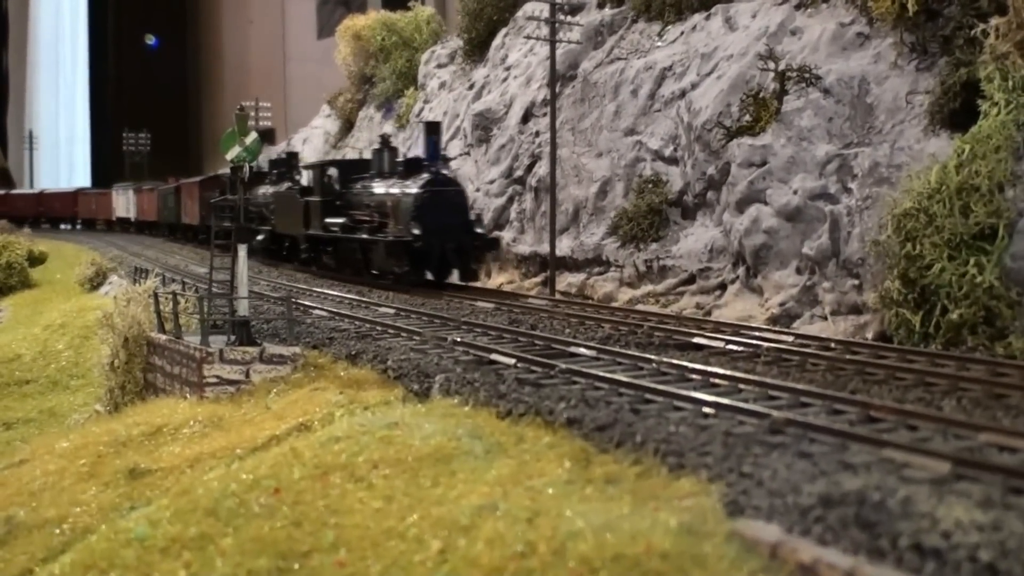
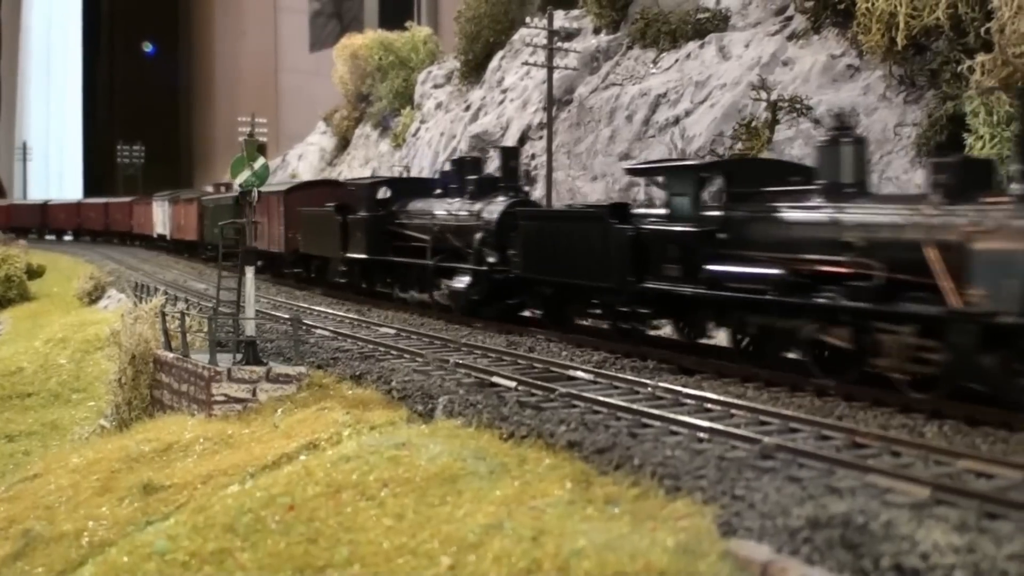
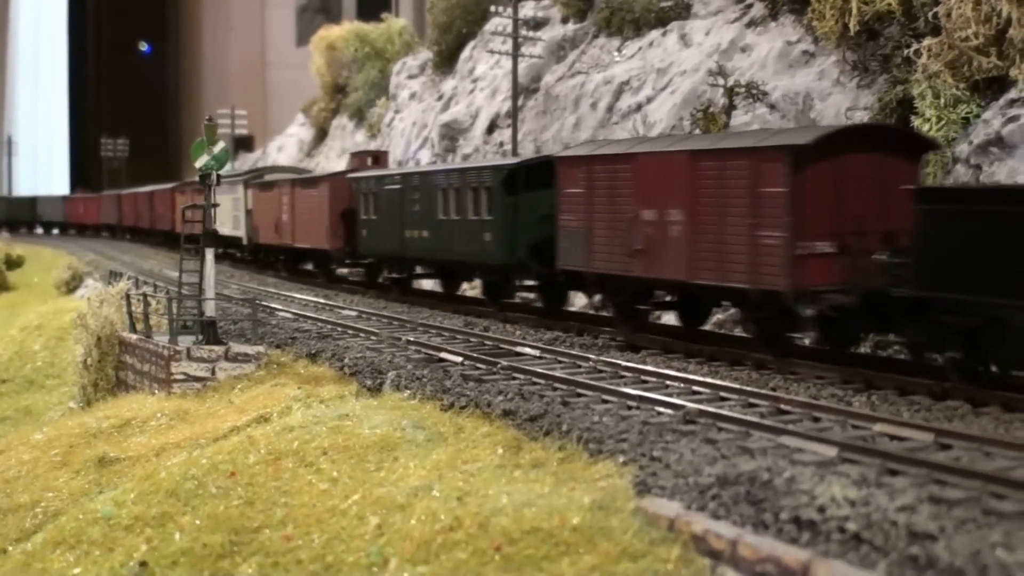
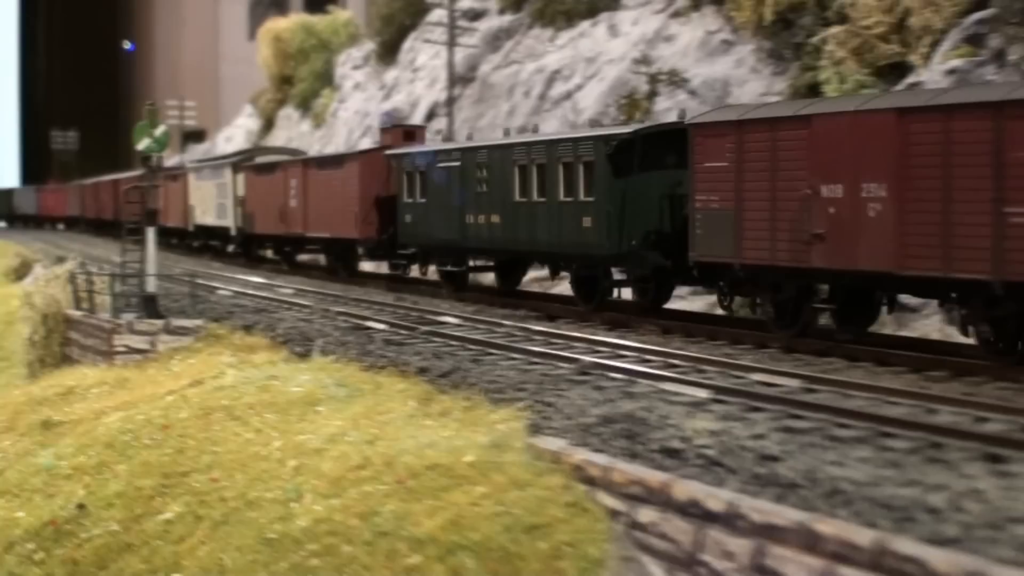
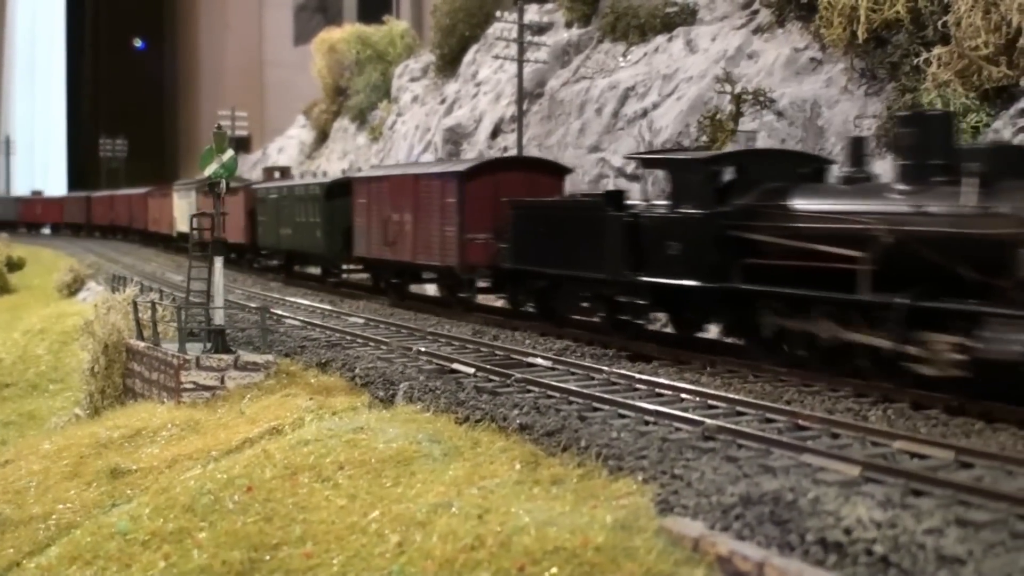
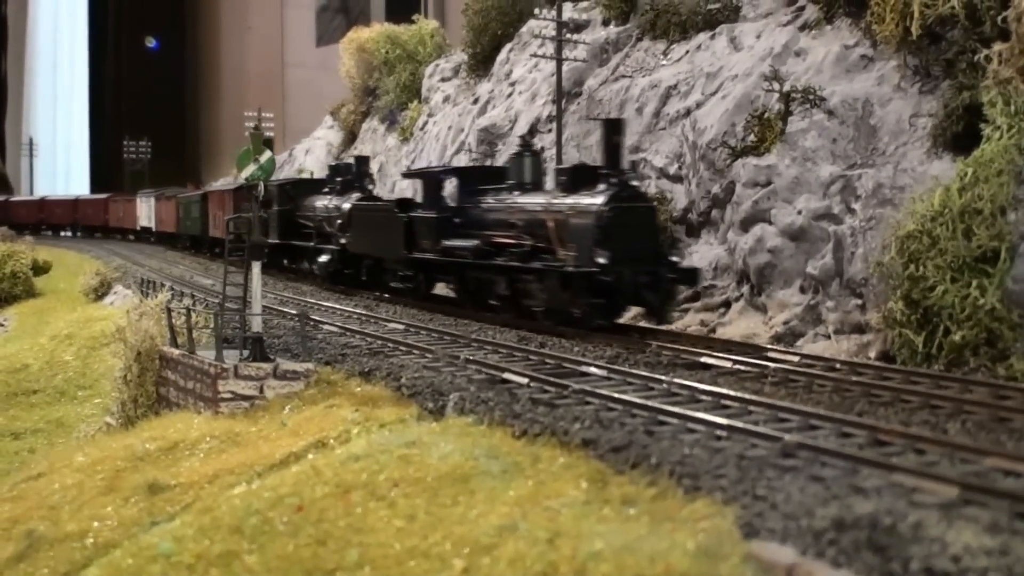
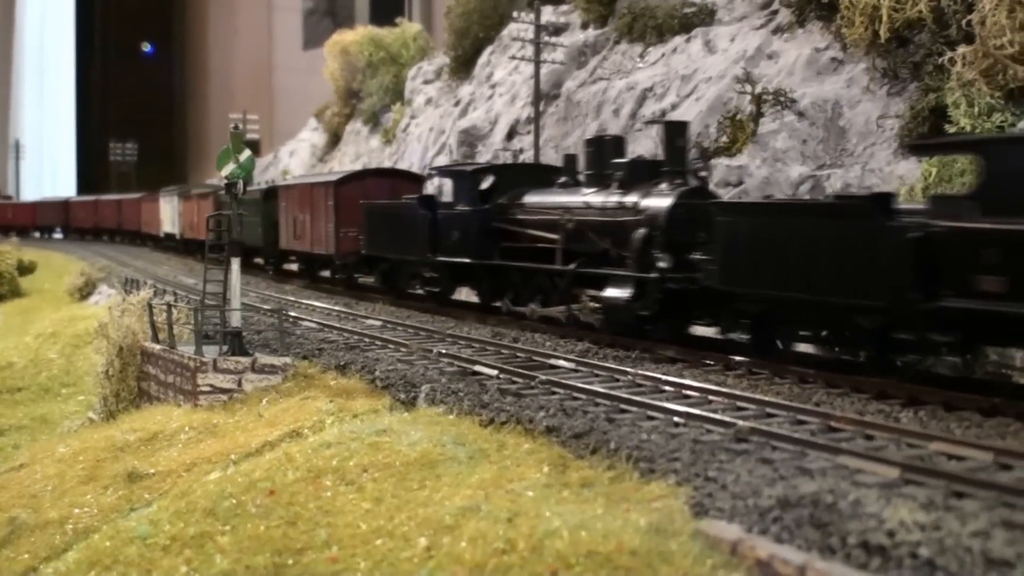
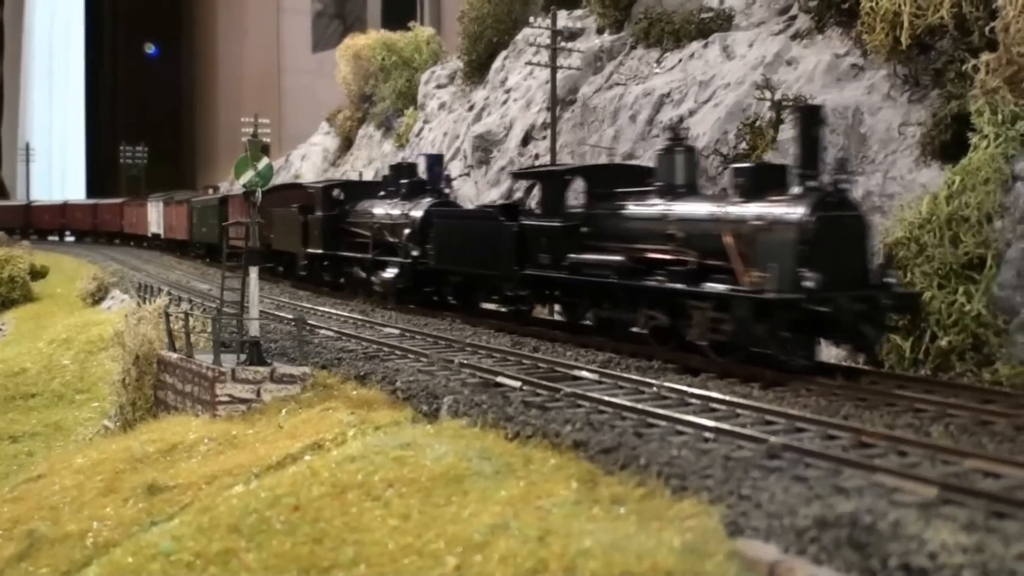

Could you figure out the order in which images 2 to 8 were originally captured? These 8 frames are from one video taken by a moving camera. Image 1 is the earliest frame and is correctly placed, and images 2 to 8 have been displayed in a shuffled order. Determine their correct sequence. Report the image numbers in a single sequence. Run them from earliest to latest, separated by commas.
6, 8, 2, 7, 5, 3, 4
